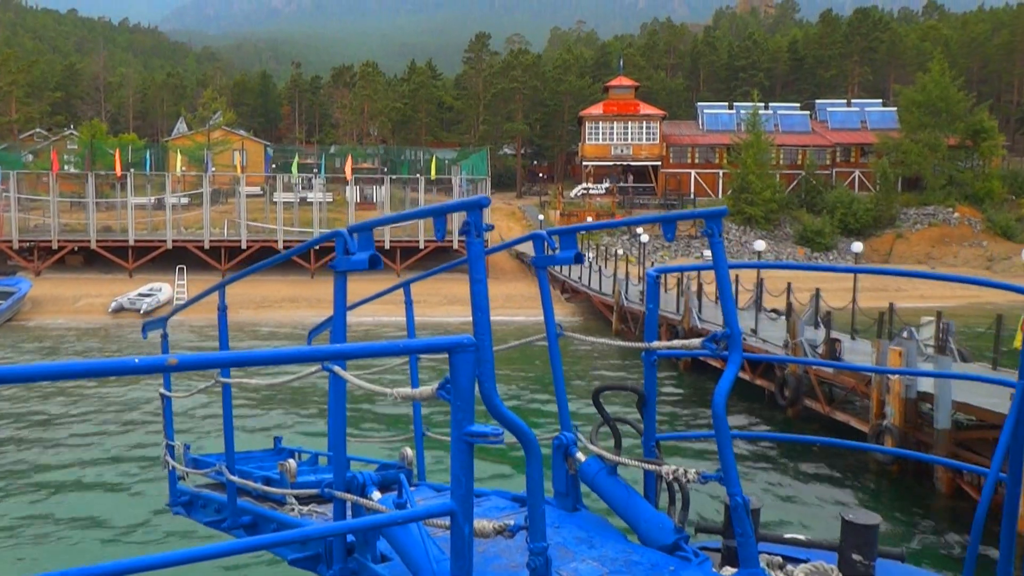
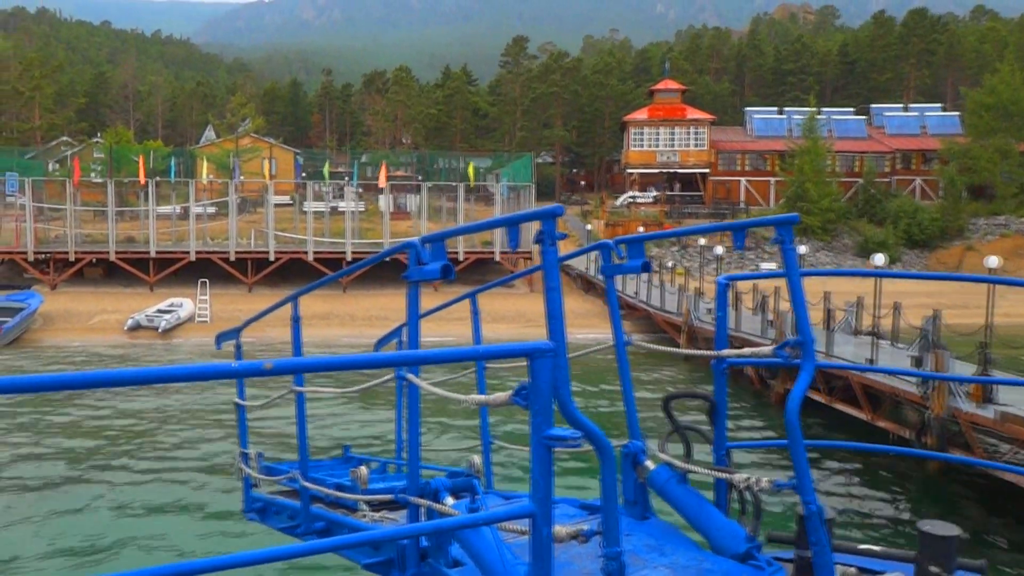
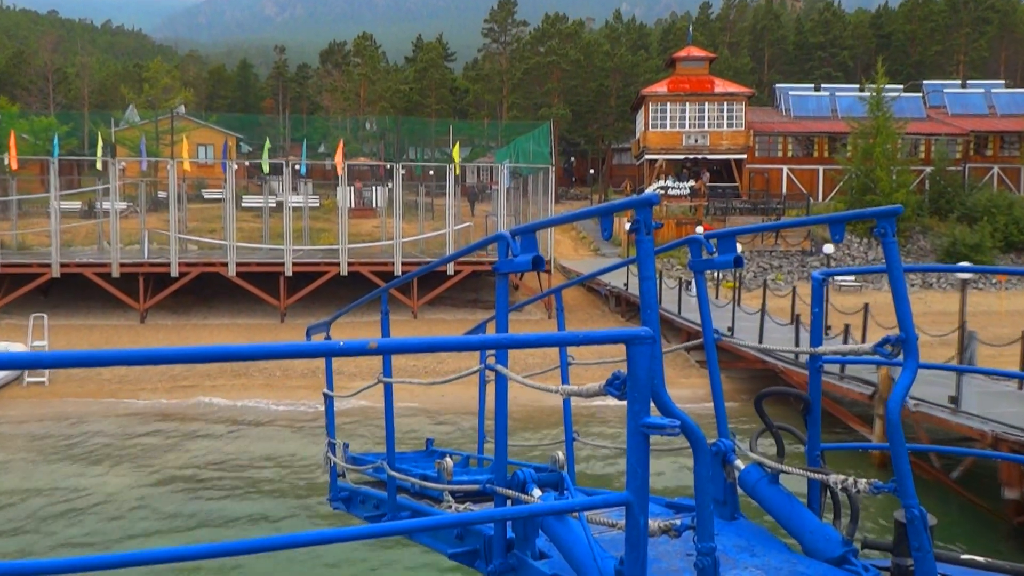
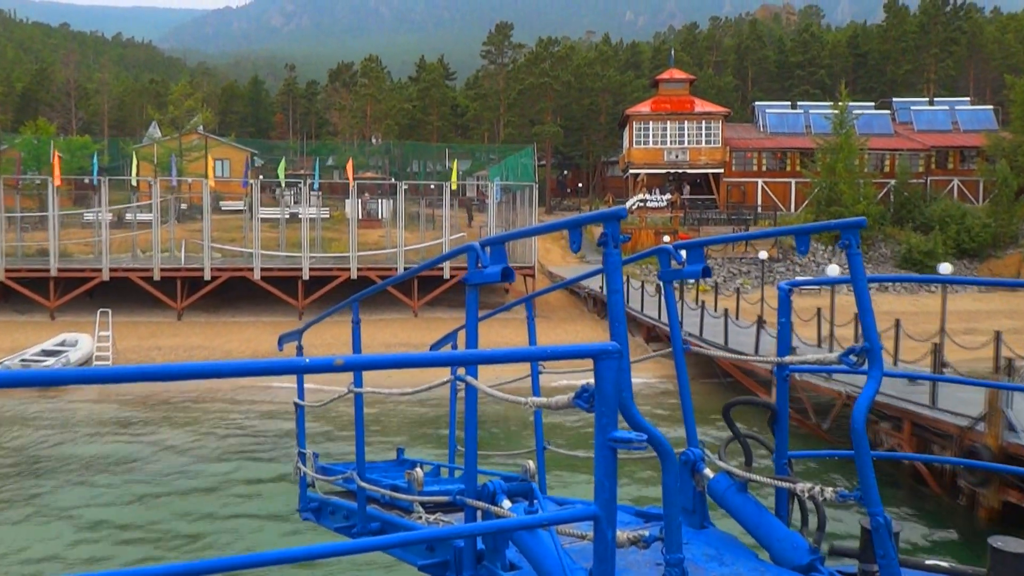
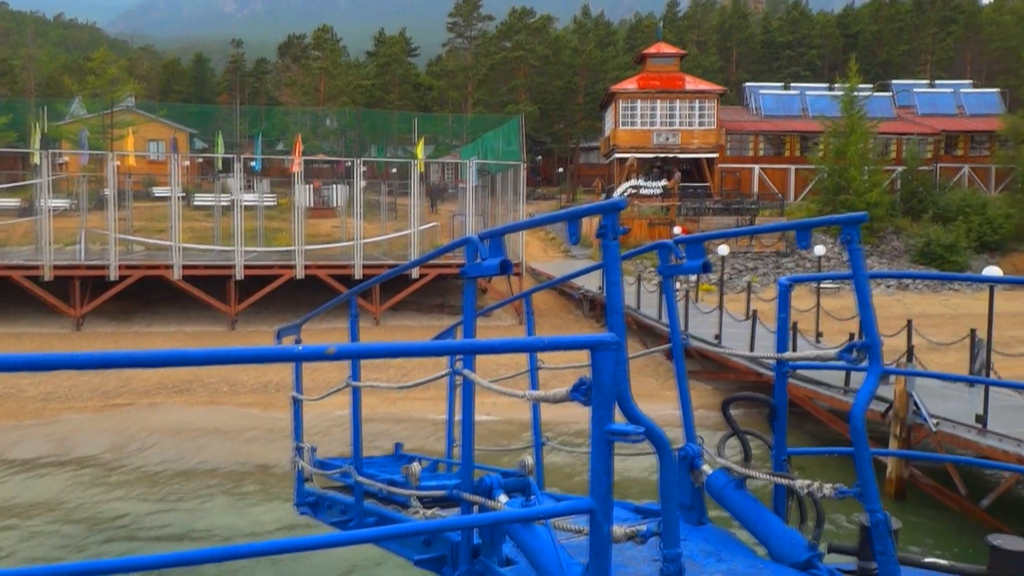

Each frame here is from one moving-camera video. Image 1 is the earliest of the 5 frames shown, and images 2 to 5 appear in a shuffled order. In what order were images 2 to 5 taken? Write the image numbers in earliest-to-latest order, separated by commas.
2, 4, 3, 5
